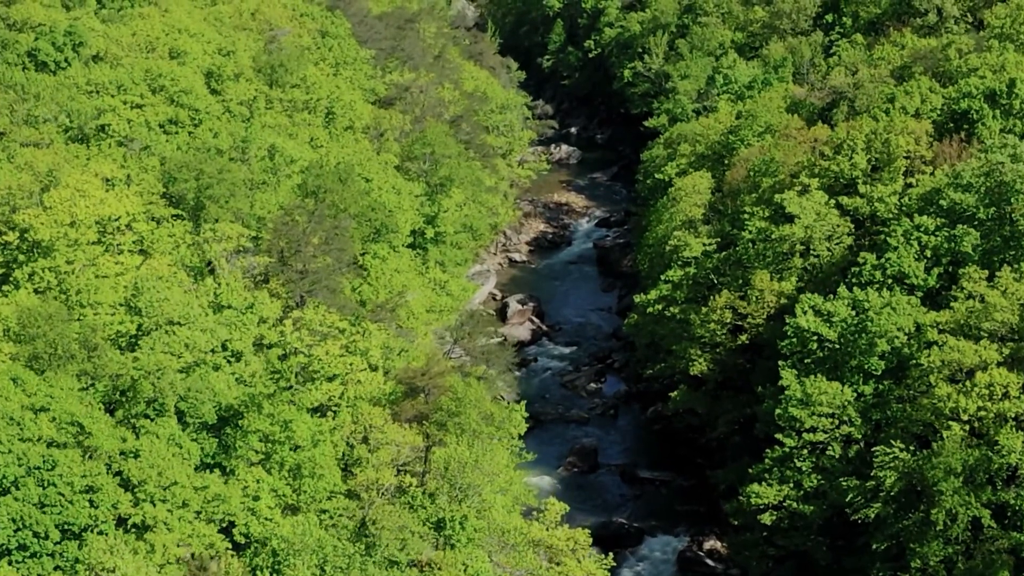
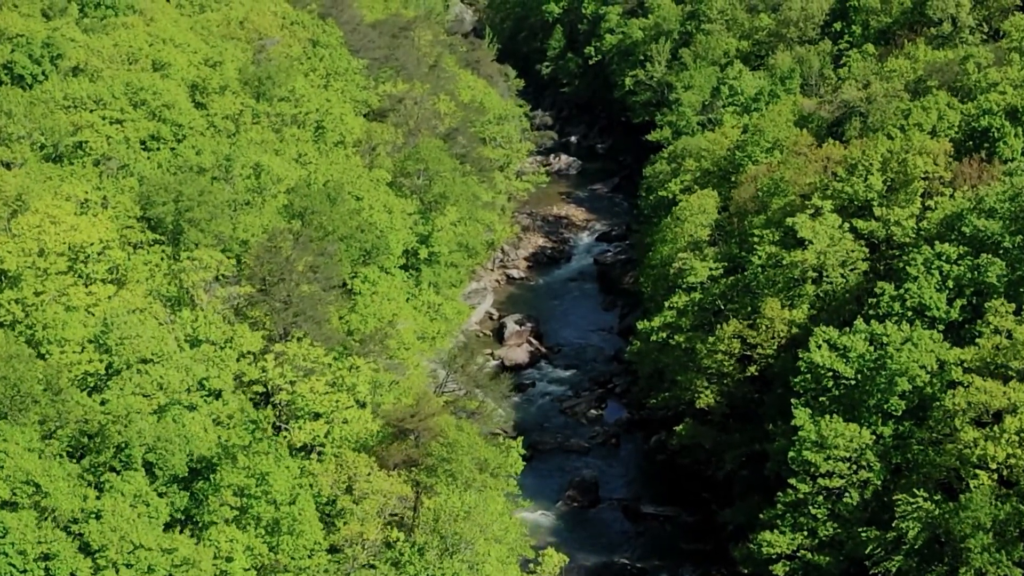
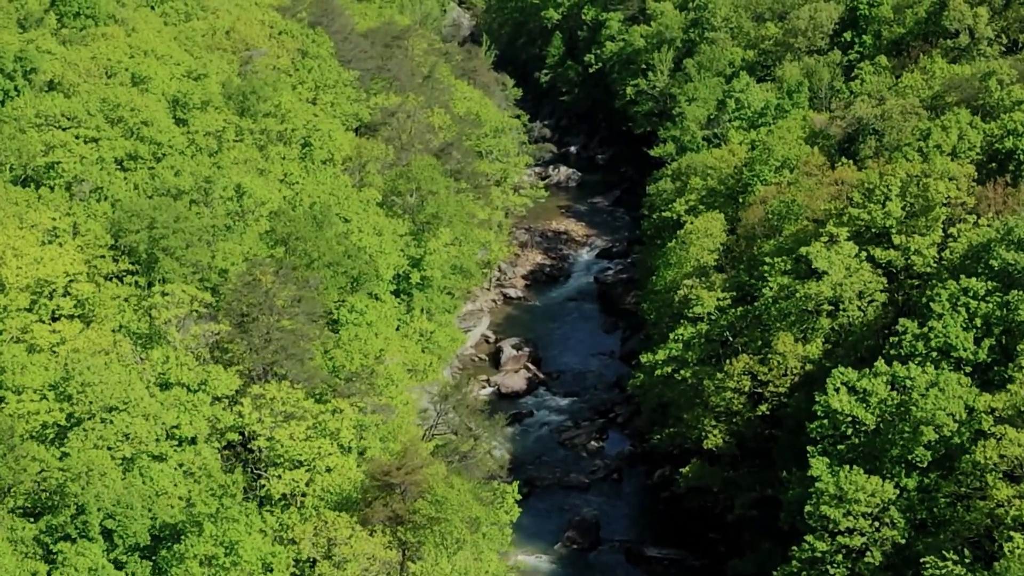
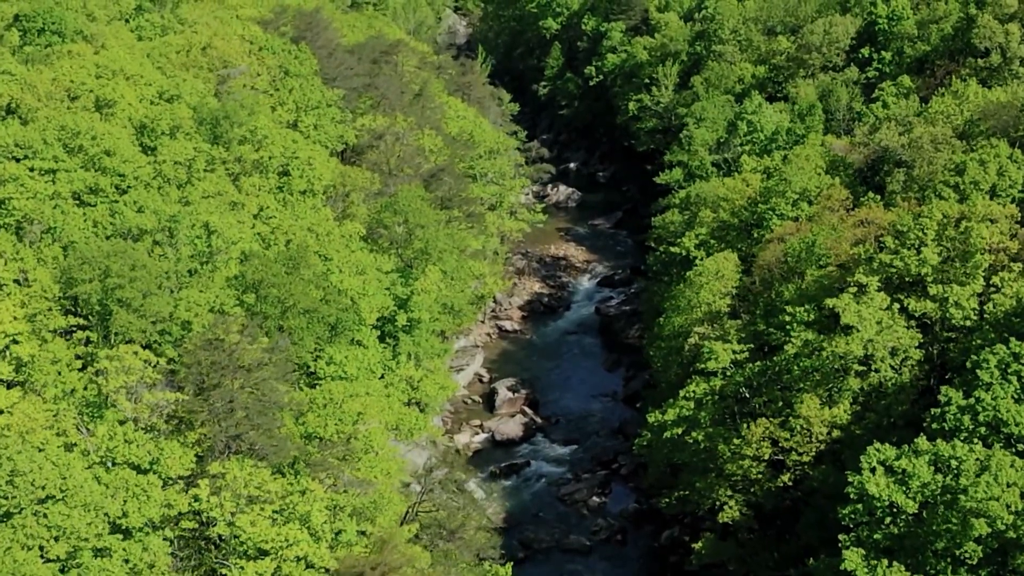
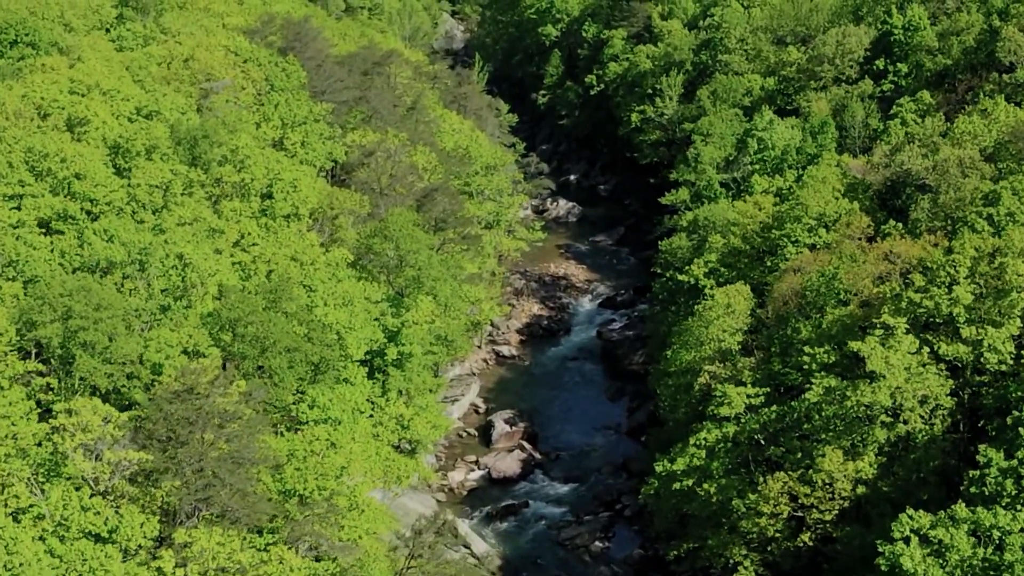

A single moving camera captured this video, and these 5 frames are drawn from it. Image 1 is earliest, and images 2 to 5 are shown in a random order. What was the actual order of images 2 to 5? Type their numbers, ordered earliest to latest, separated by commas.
2, 3, 4, 5
